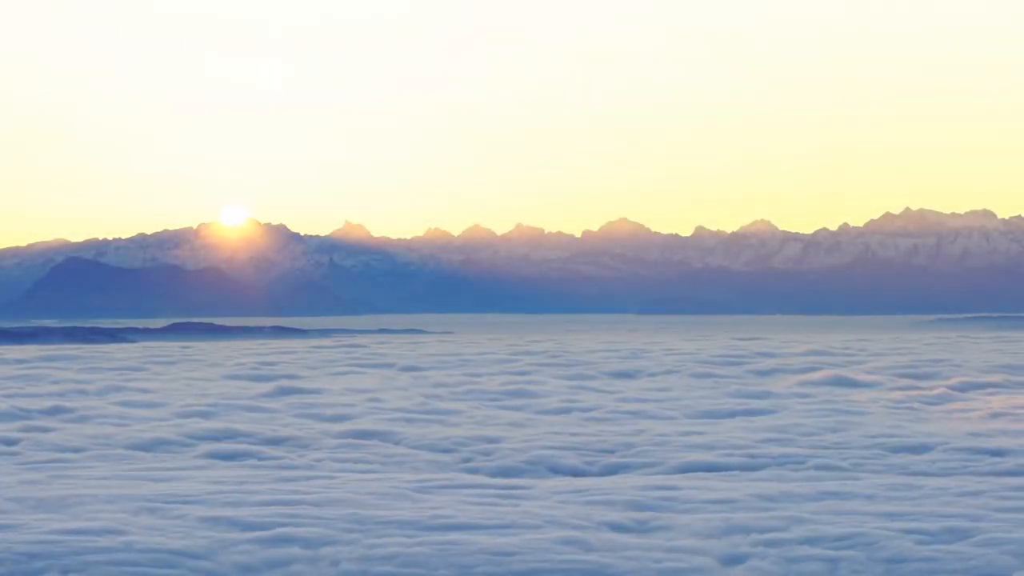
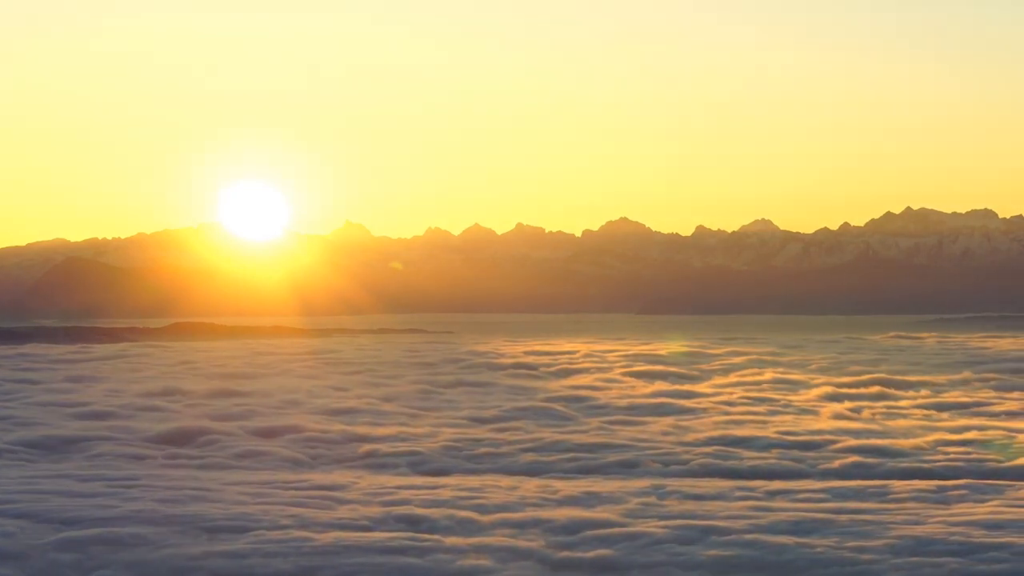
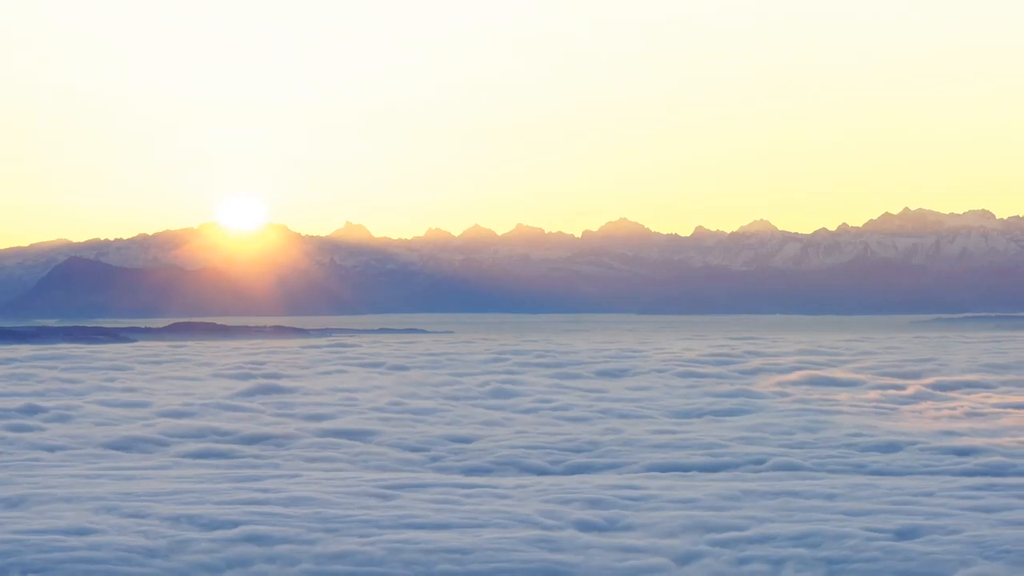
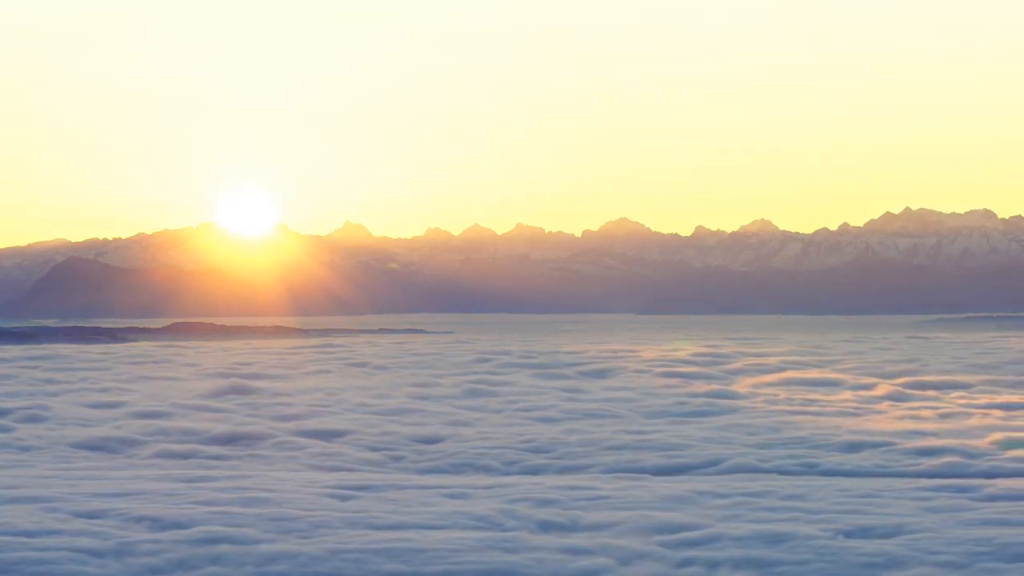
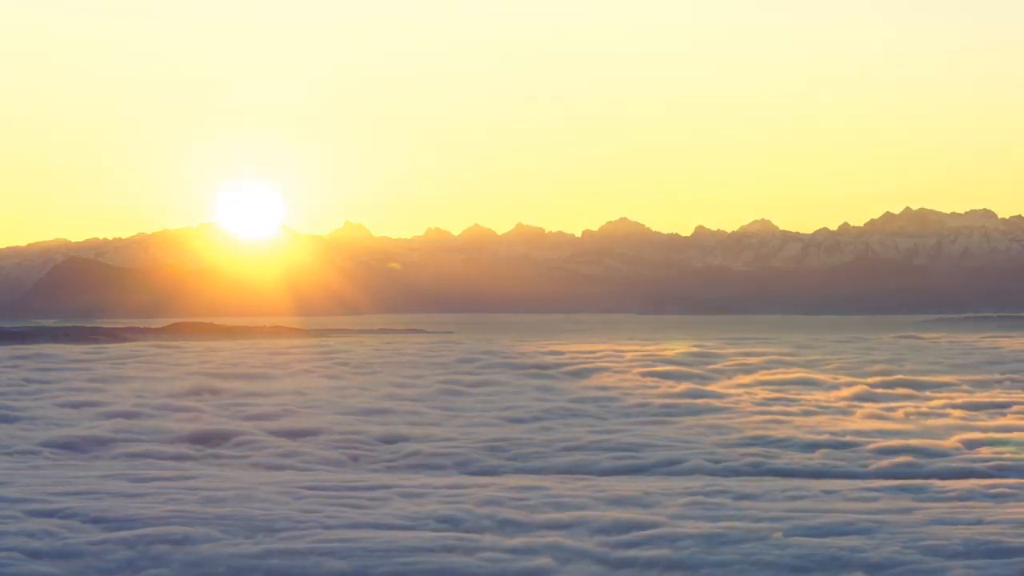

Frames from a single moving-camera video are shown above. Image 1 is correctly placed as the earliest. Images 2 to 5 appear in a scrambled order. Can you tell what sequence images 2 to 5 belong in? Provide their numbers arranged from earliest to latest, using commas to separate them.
3, 4, 5, 2
